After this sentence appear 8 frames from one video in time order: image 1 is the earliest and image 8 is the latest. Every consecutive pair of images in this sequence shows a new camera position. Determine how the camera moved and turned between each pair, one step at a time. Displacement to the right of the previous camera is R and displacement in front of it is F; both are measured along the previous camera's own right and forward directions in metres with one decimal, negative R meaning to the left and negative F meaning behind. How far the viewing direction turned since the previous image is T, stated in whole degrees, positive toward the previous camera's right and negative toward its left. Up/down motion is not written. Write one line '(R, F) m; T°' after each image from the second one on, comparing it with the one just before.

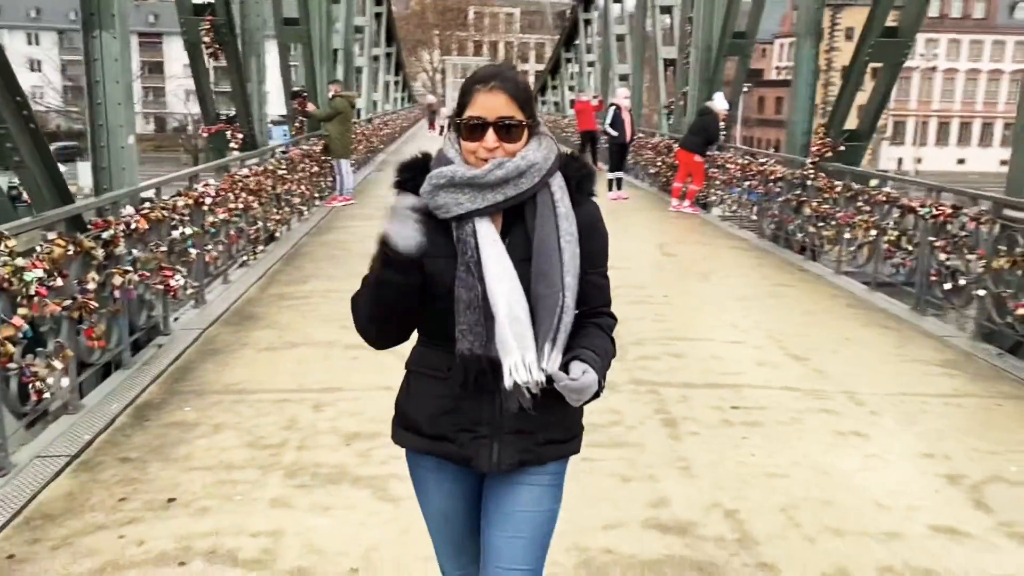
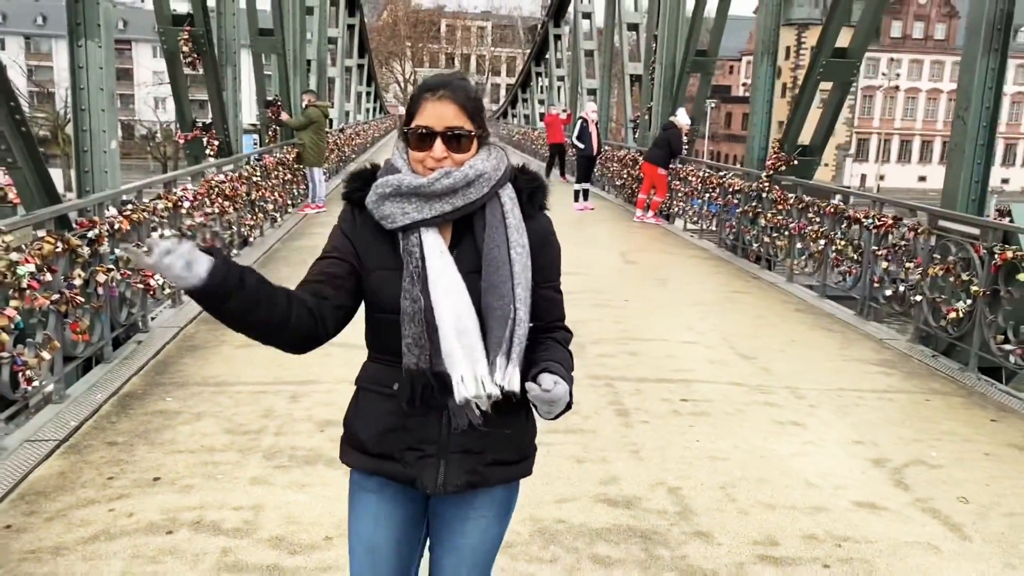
(0.0, -0.3) m; +2°
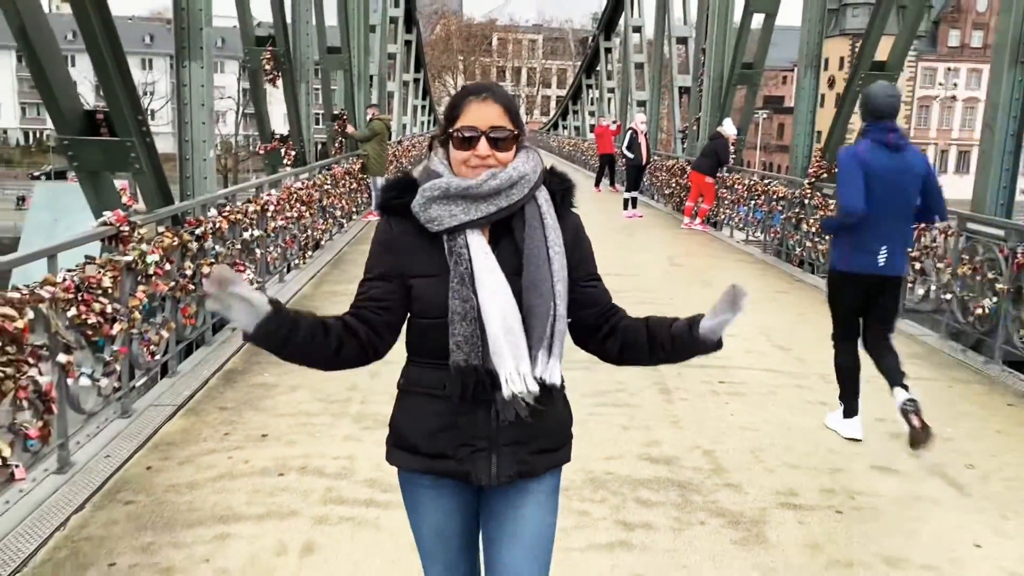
(0.0, -0.6) m; -3°
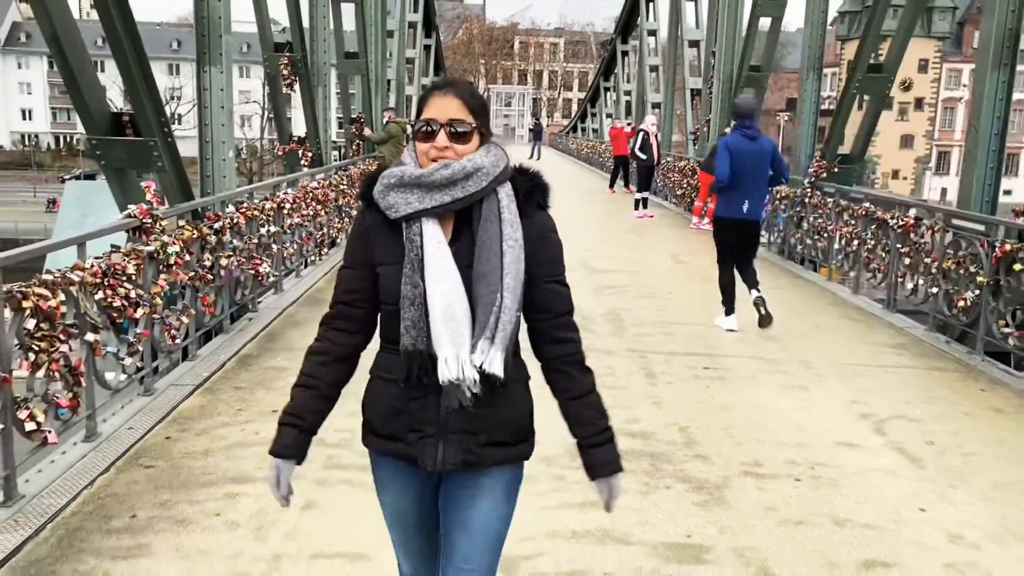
(+0.2, -0.3) m; -2°
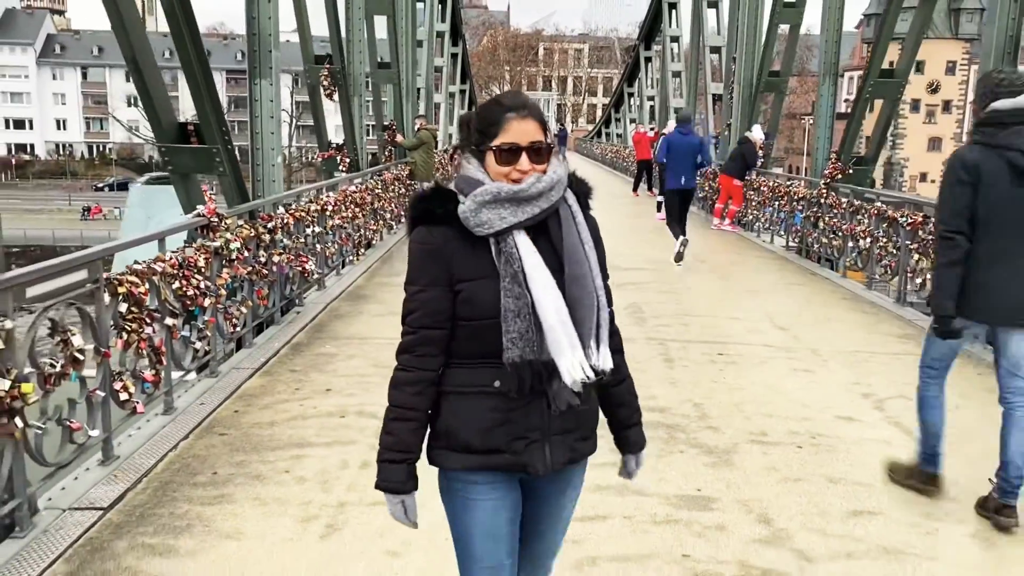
(0.0, -0.5) m; -2°
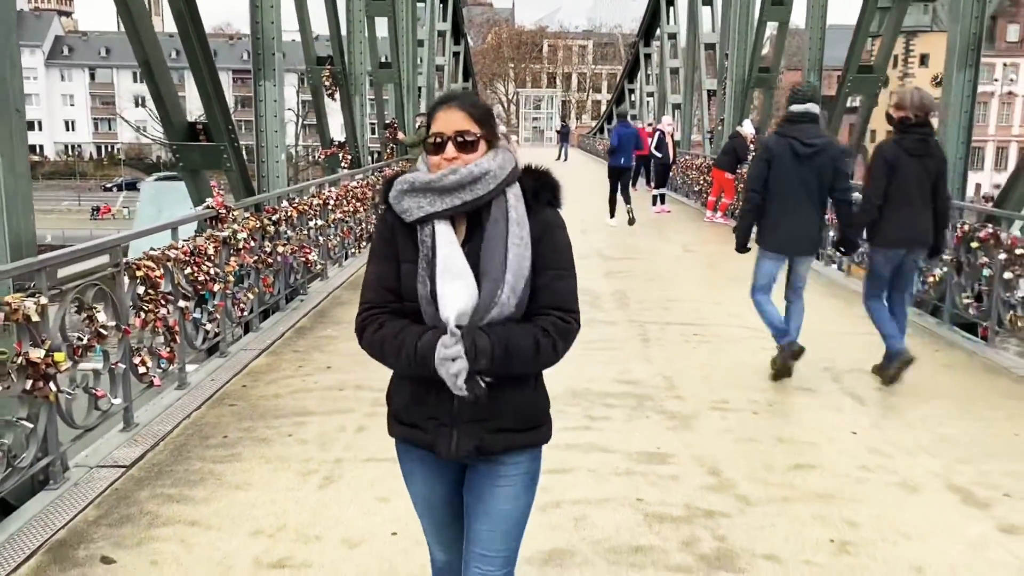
(+0.1, -0.4) m; 0°
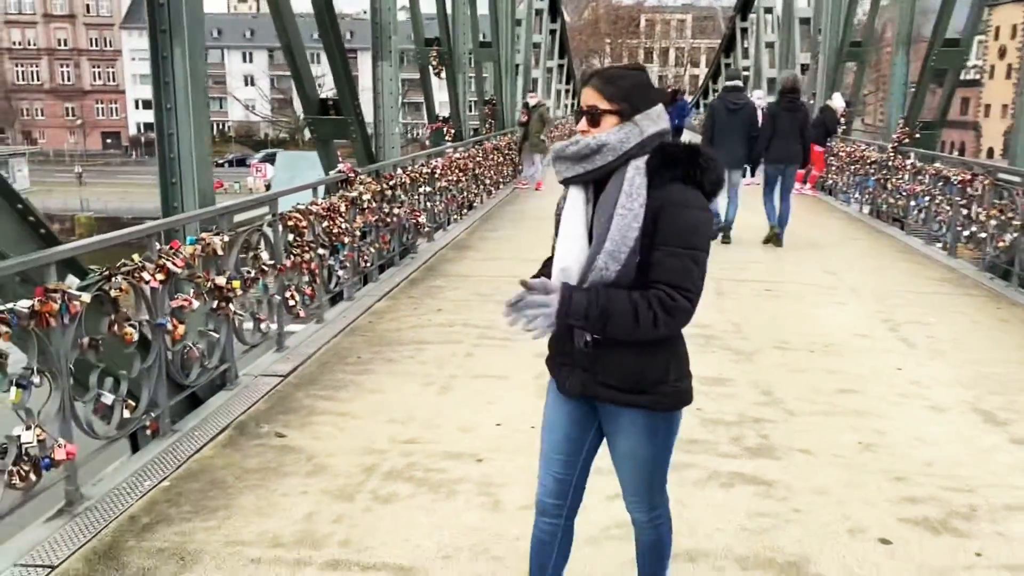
(+0.1, -0.8) m; -6°
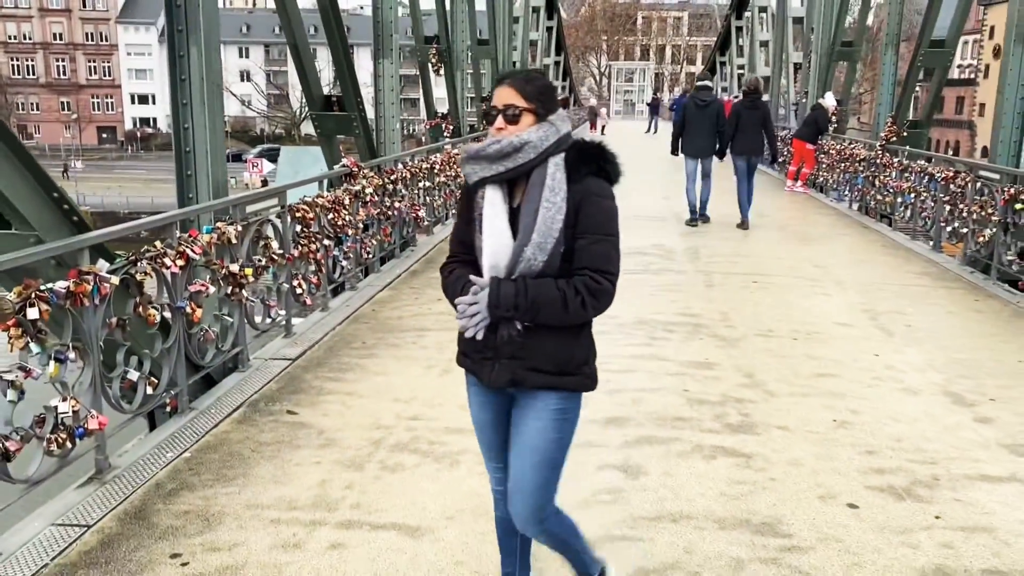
(0.0, -0.3) m; 0°
